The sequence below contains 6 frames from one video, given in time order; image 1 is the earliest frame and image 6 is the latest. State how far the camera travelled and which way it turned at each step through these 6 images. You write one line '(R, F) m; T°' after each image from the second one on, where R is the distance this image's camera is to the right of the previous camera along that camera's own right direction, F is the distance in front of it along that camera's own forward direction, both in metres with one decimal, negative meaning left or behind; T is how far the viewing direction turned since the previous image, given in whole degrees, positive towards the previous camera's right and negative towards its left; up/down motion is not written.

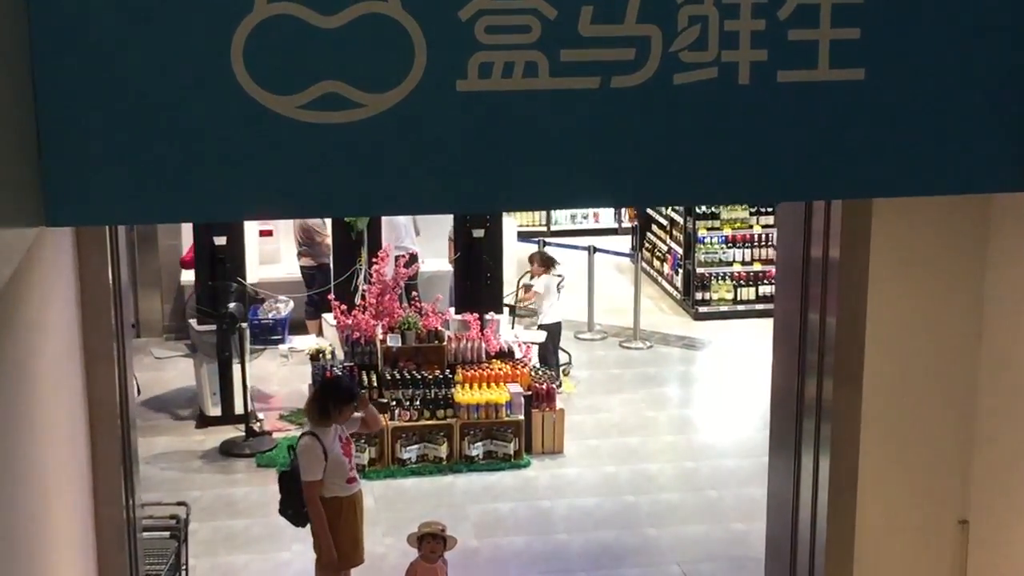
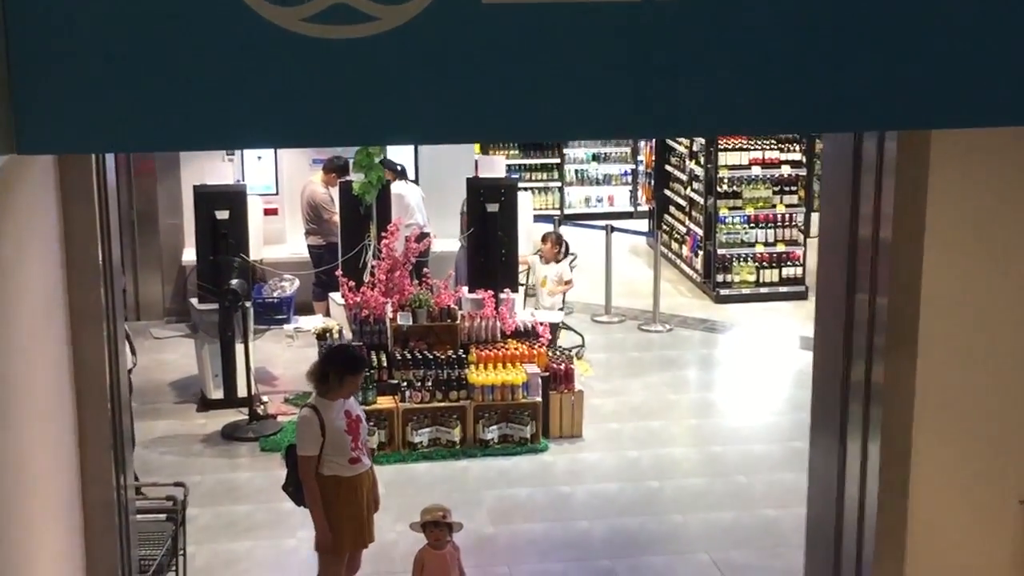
(-0.1, +0.4) m; 0°
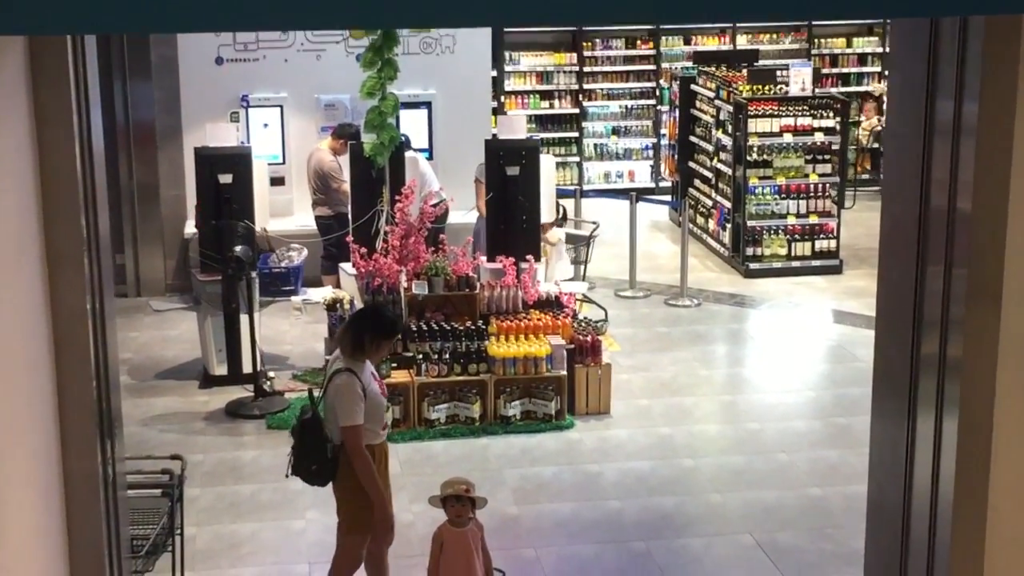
(-0.1, +0.5) m; 0°
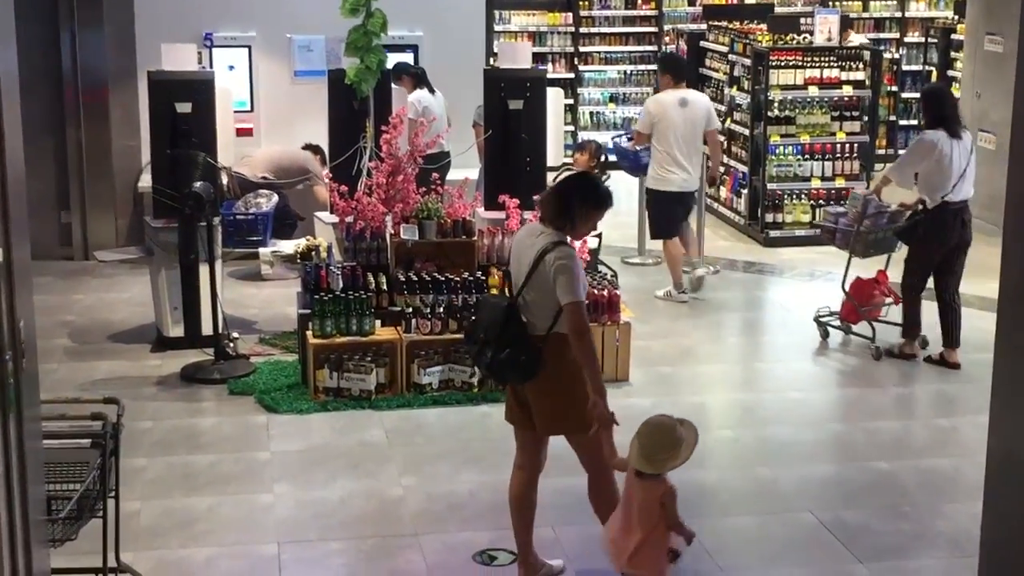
(-0.2, +1.1) m; +2°
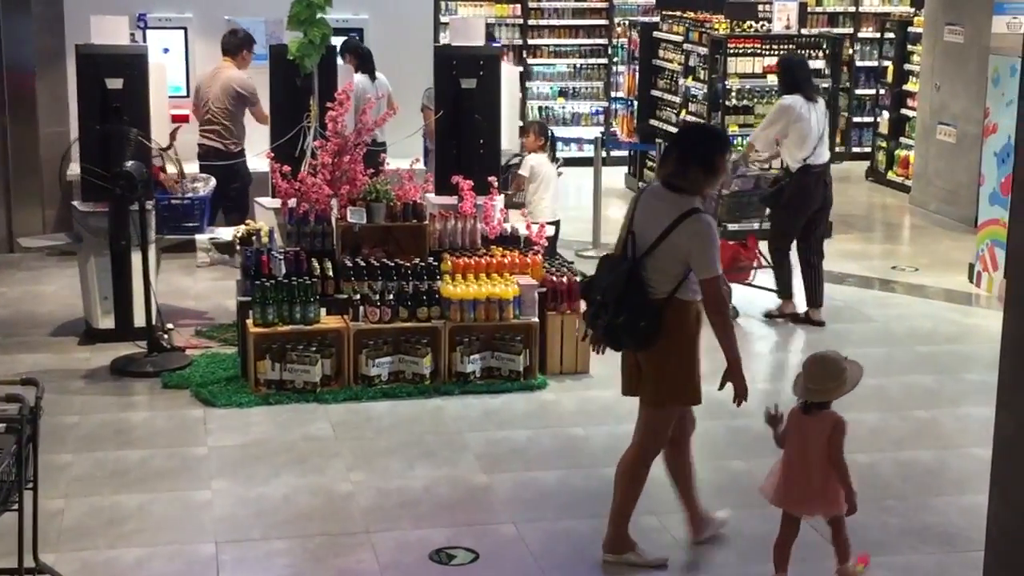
(-0.1, +0.4) m; +3°
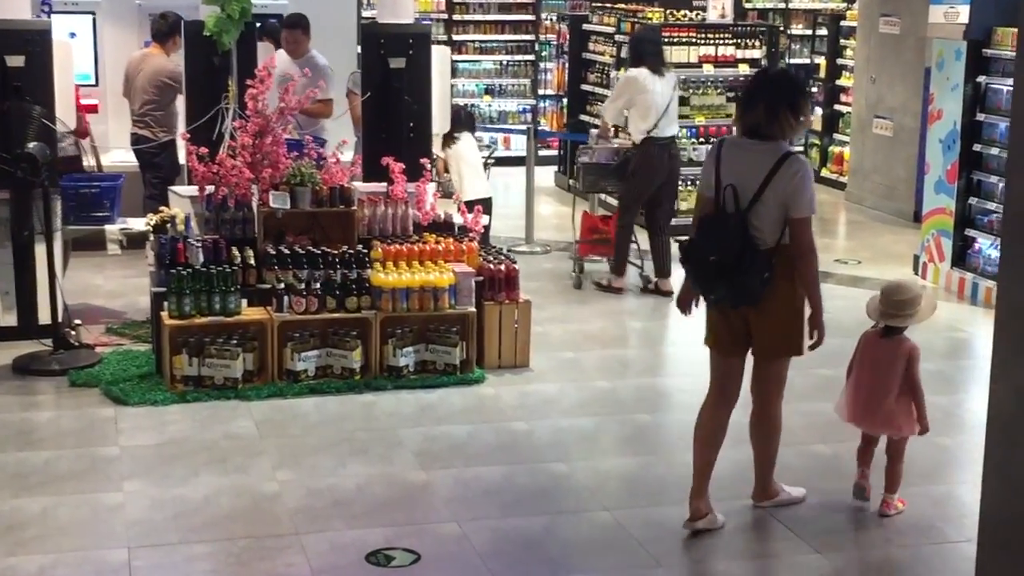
(-0.1, +0.3) m; +4°
